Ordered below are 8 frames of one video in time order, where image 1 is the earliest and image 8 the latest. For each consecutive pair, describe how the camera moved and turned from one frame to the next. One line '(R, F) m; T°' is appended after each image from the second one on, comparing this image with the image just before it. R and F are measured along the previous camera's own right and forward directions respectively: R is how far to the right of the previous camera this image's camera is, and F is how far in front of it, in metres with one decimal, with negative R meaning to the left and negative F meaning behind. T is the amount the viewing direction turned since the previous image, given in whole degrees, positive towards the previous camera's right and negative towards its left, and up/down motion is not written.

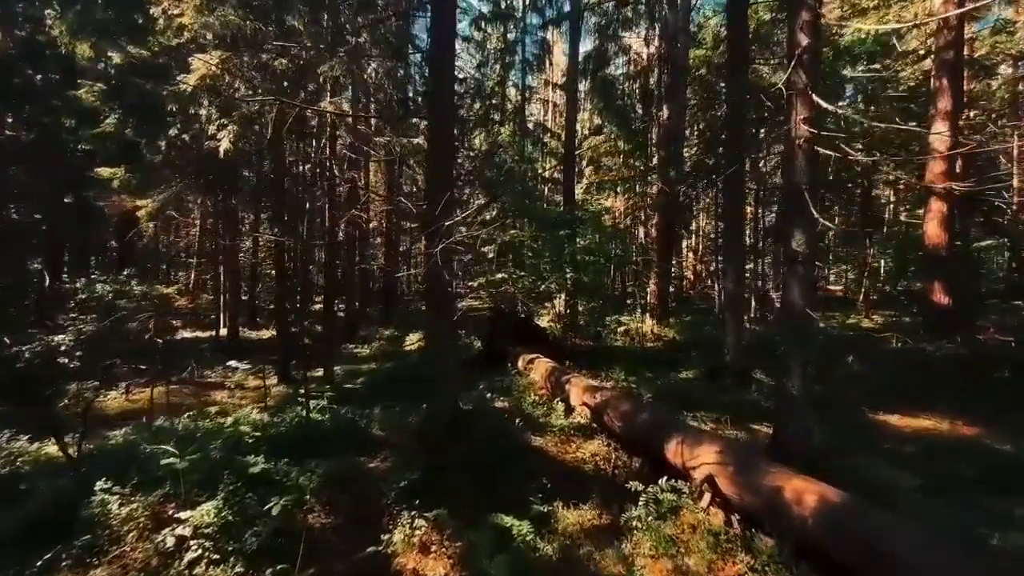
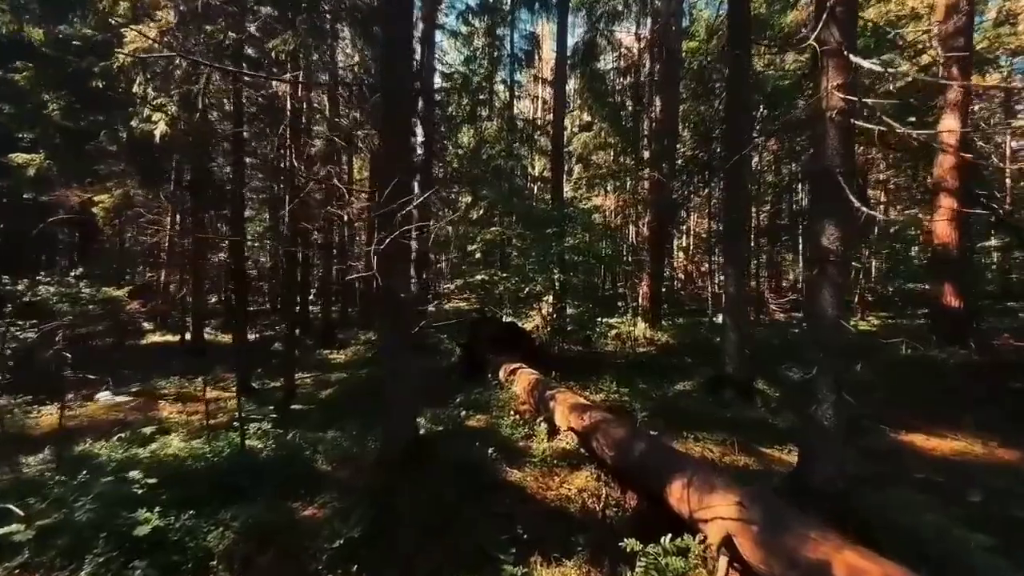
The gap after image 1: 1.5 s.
(+0.2, +1.0) m; +1°
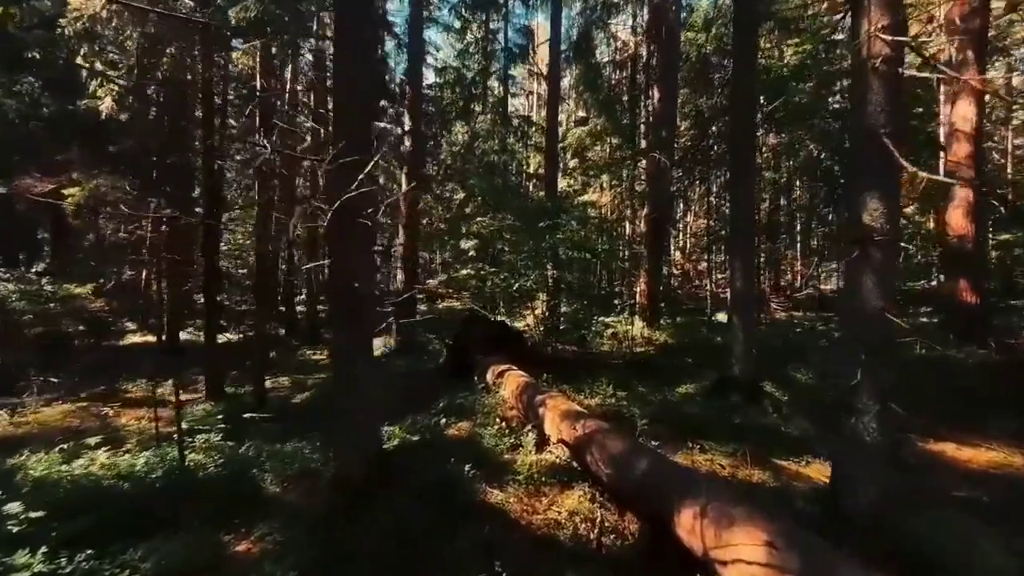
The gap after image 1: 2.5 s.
(+0.1, +0.7) m; 0°
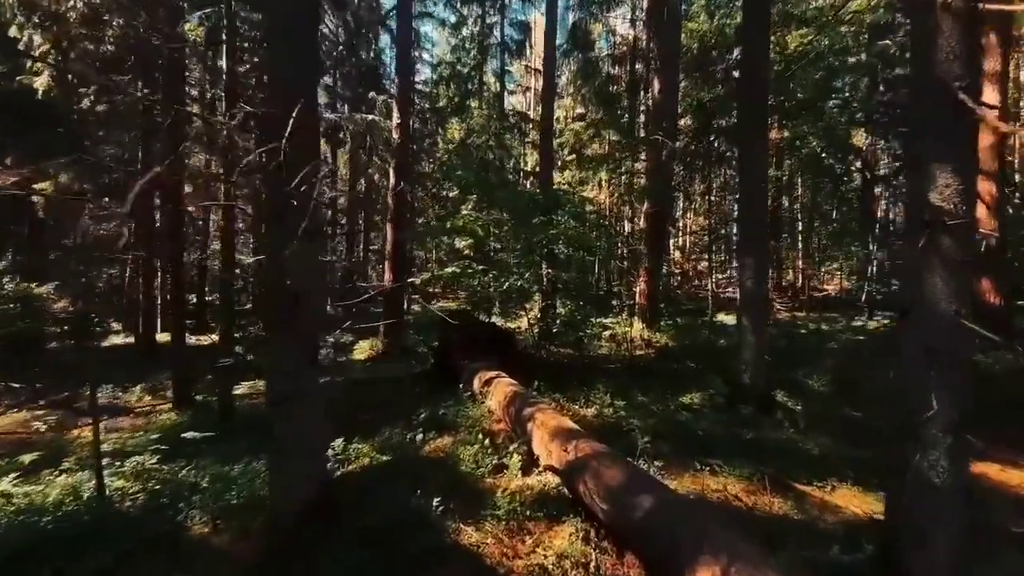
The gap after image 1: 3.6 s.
(+0.1, +0.7) m; 0°
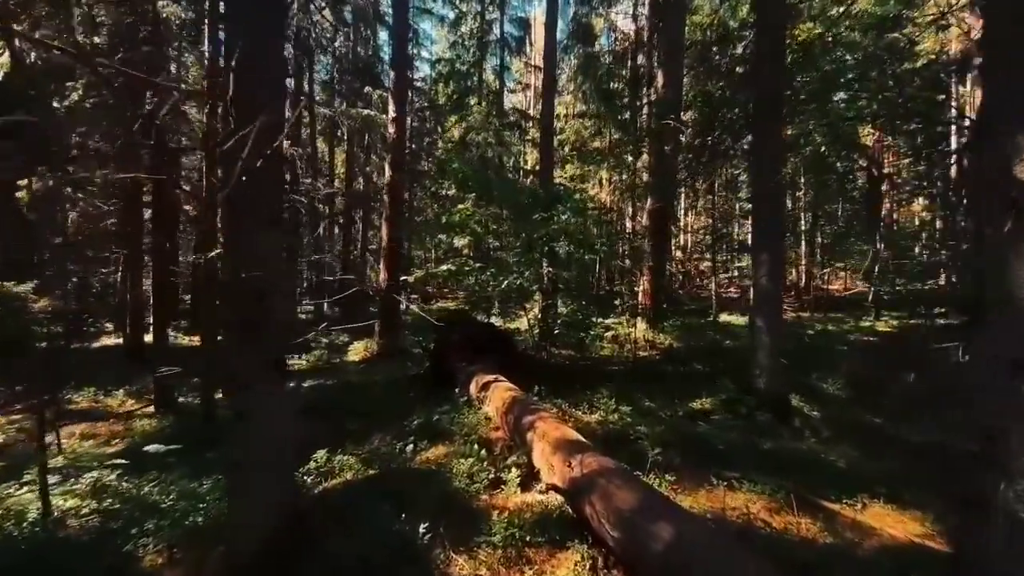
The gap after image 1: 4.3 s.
(0.0, +0.5) m; 0°
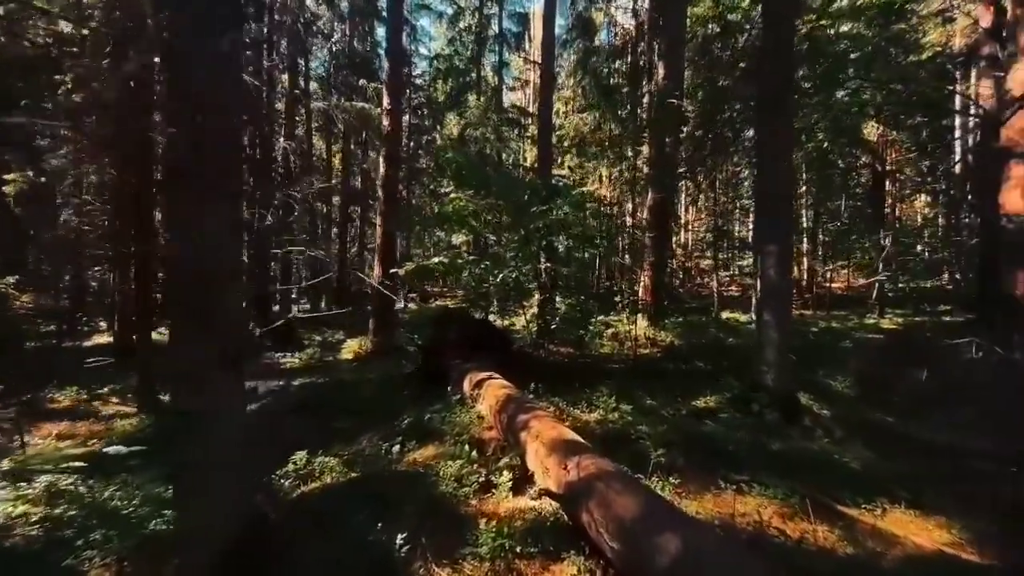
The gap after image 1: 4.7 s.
(+0.1, +0.3) m; 0°
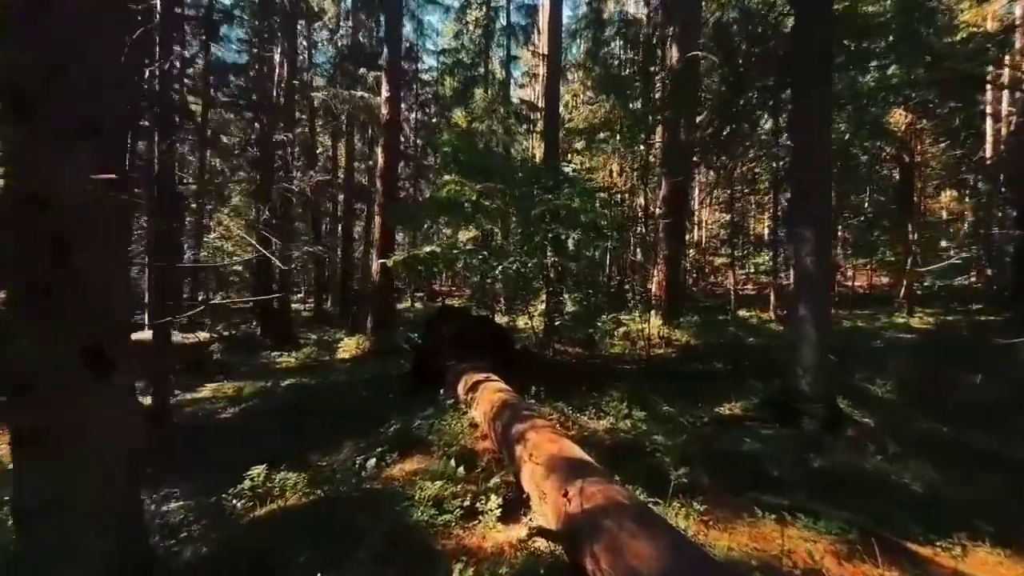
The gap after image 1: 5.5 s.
(+0.1, +0.8) m; -1°
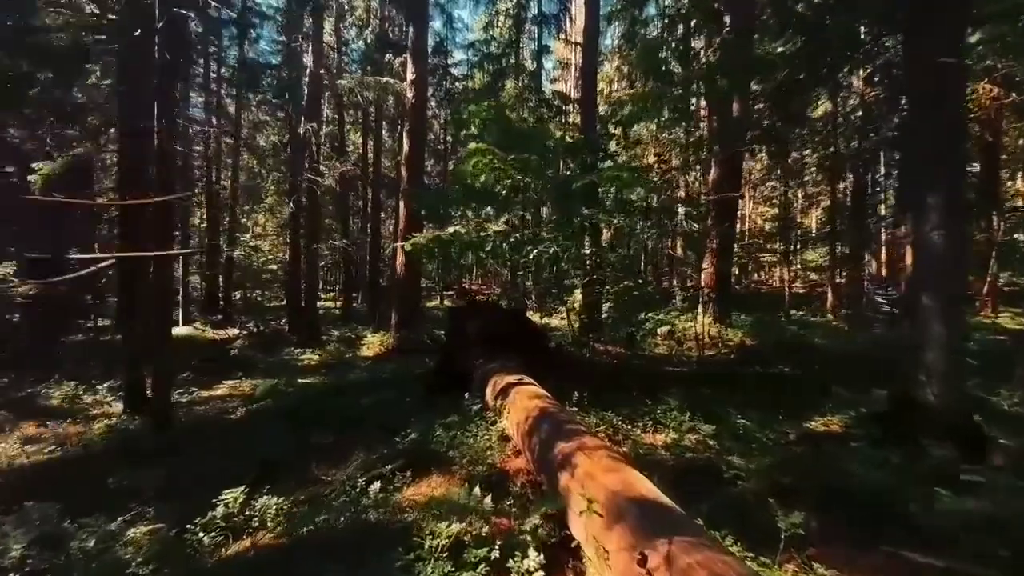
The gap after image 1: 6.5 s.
(-0.1, +1.0) m; -3°
